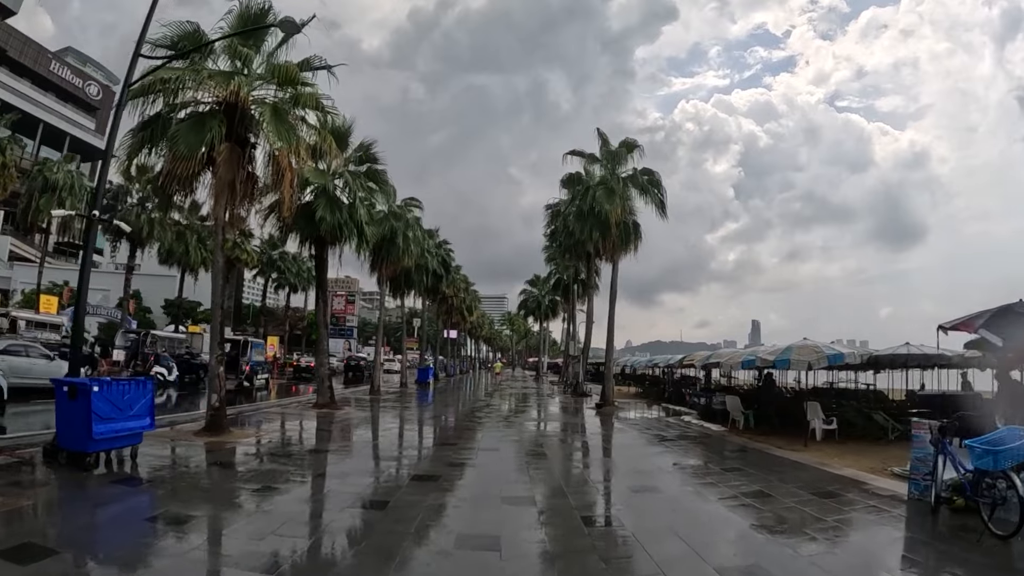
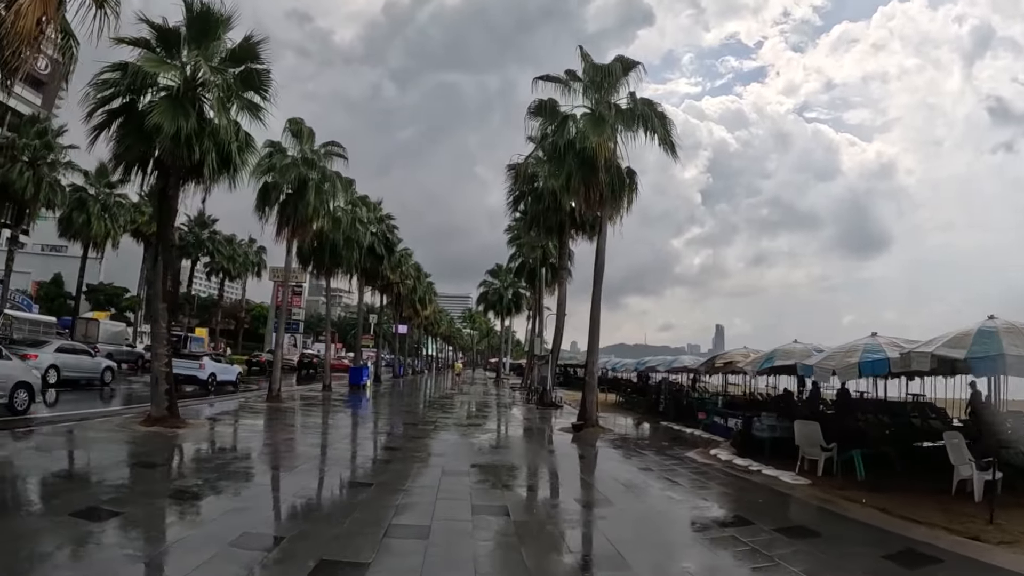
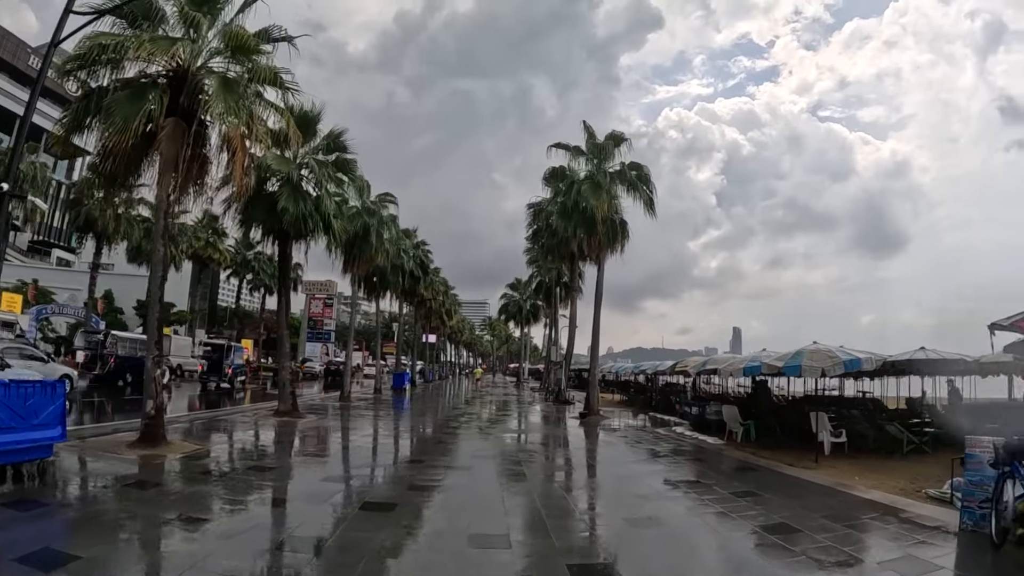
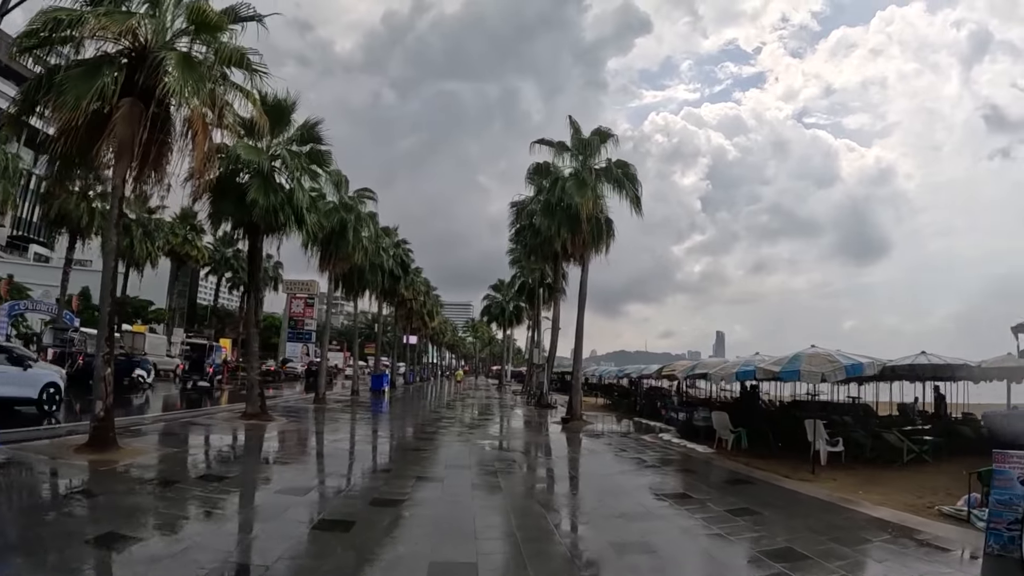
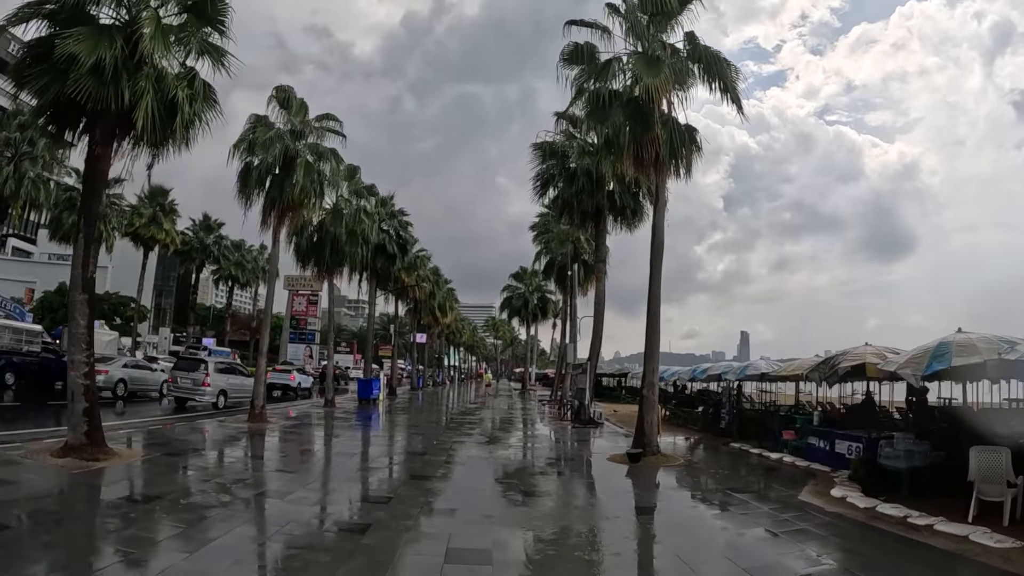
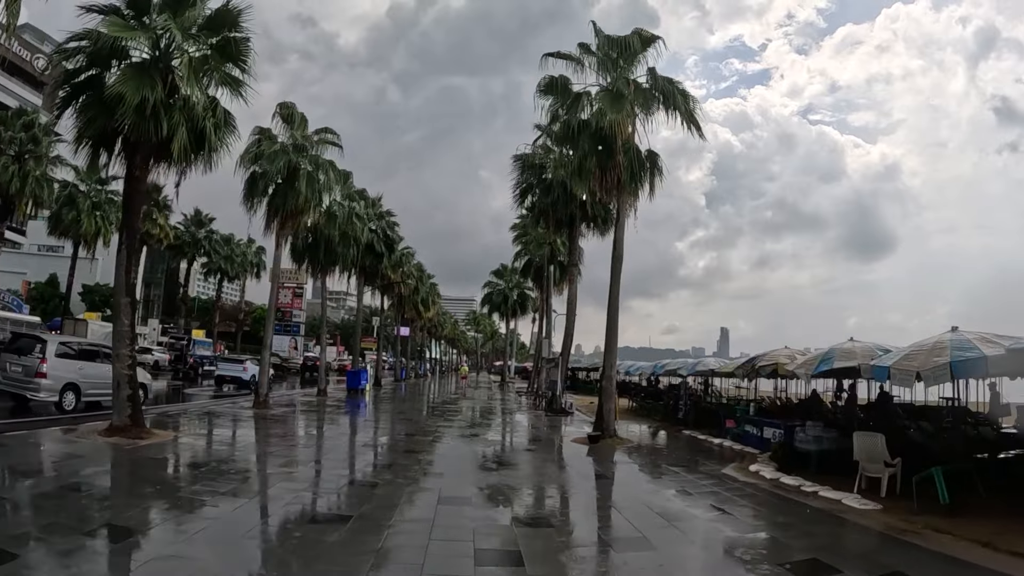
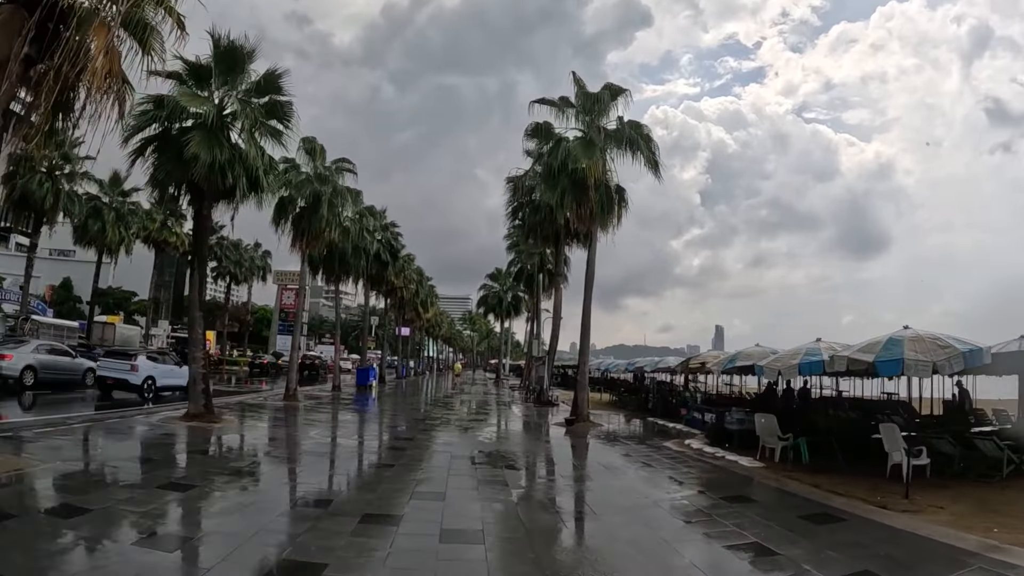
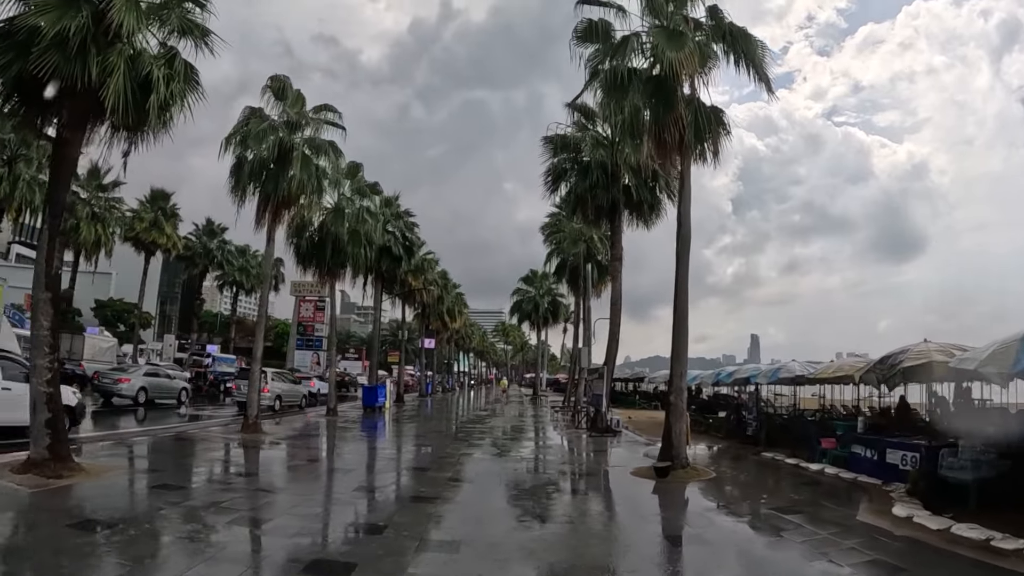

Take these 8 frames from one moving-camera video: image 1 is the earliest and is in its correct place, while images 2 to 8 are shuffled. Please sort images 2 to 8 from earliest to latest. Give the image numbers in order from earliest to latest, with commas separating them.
3, 4, 7, 2, 6, 5, 8
